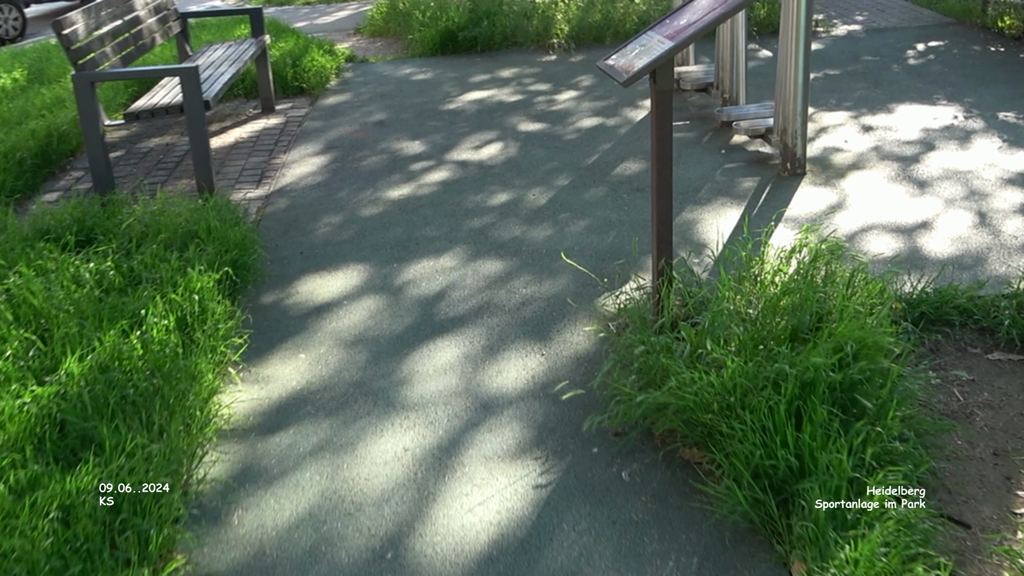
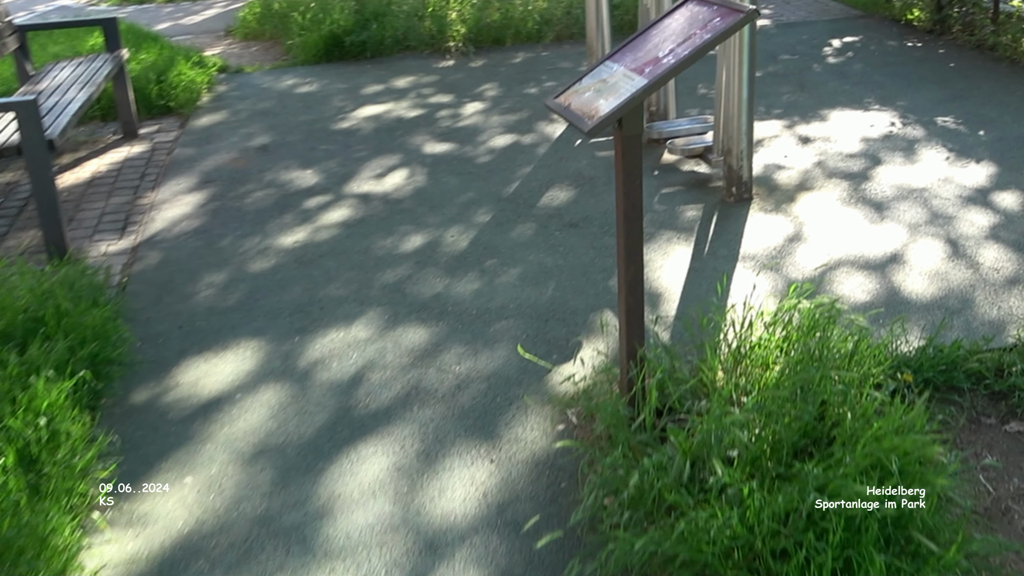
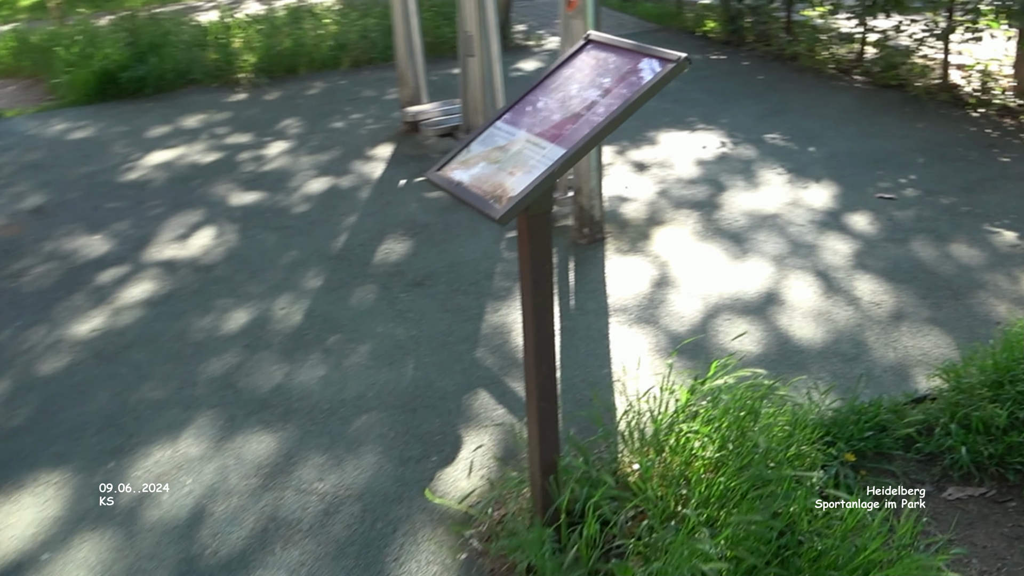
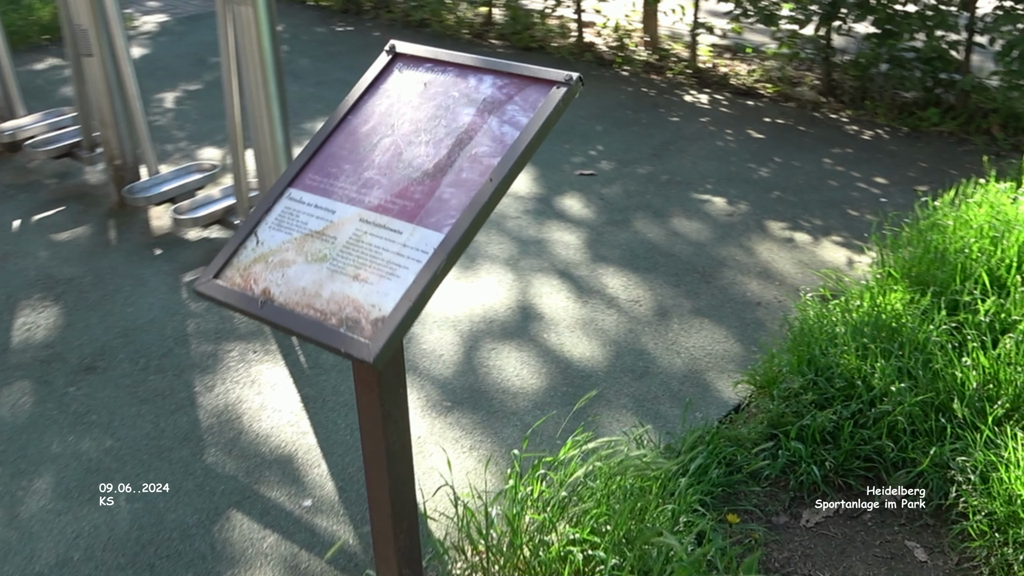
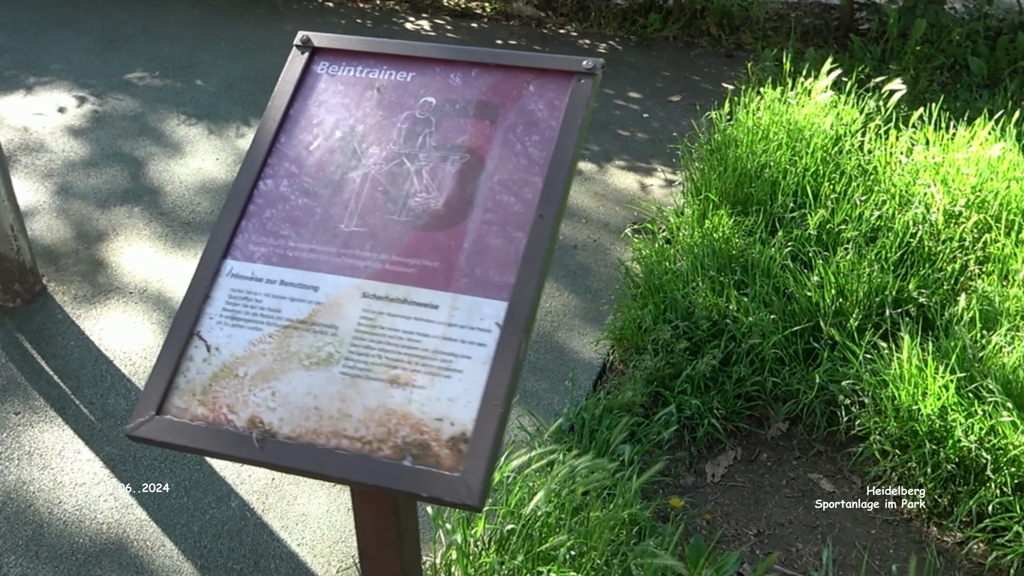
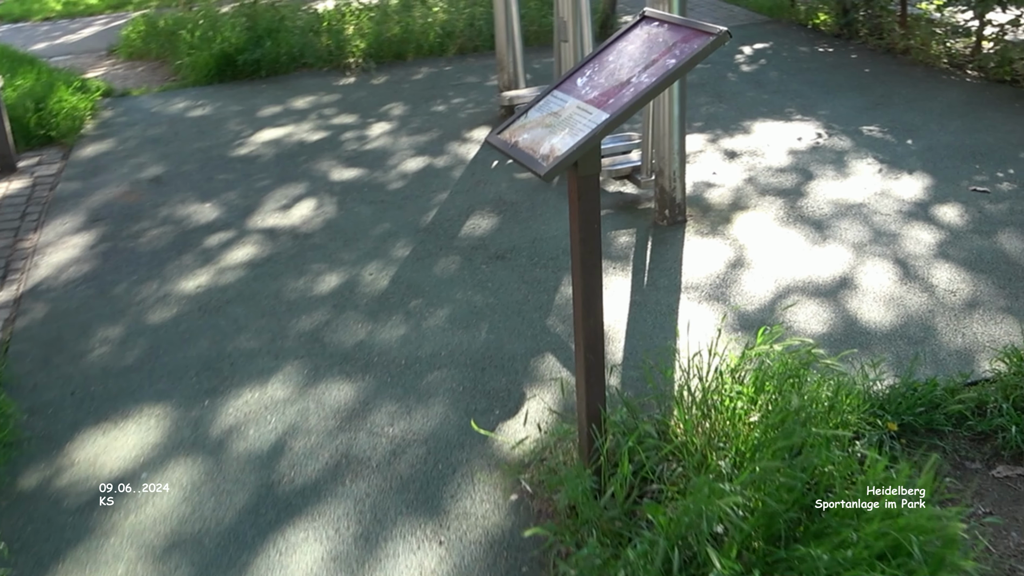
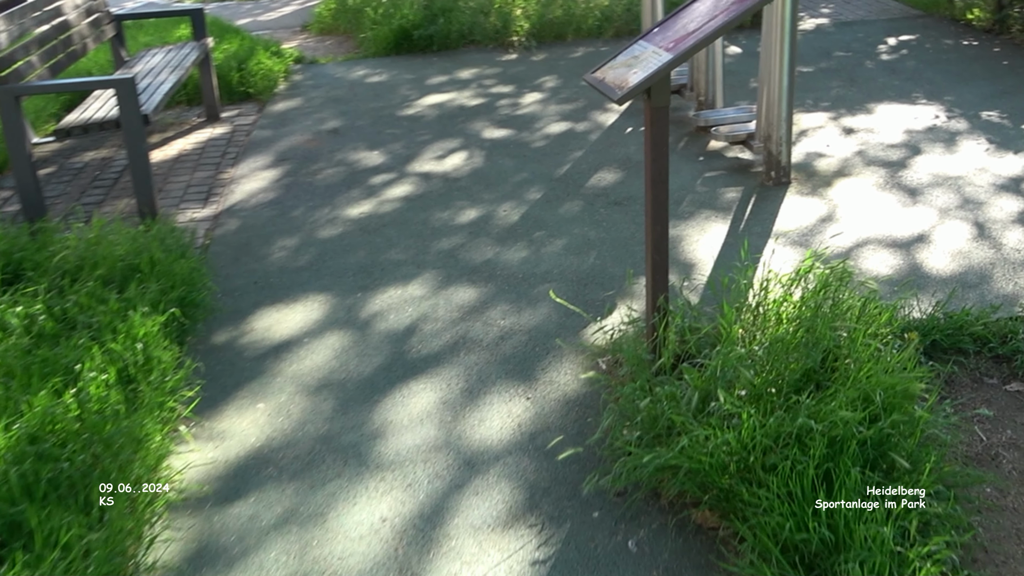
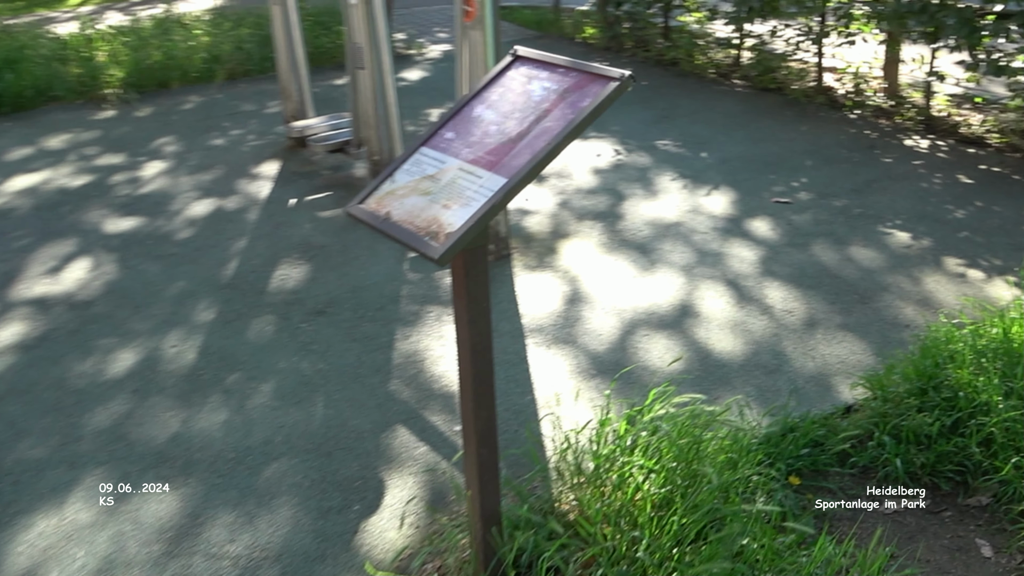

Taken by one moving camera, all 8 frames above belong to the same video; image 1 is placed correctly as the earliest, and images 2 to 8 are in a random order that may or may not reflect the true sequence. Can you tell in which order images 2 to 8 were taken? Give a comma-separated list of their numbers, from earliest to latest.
7, 2, 6, 3, 8, 4, 5
